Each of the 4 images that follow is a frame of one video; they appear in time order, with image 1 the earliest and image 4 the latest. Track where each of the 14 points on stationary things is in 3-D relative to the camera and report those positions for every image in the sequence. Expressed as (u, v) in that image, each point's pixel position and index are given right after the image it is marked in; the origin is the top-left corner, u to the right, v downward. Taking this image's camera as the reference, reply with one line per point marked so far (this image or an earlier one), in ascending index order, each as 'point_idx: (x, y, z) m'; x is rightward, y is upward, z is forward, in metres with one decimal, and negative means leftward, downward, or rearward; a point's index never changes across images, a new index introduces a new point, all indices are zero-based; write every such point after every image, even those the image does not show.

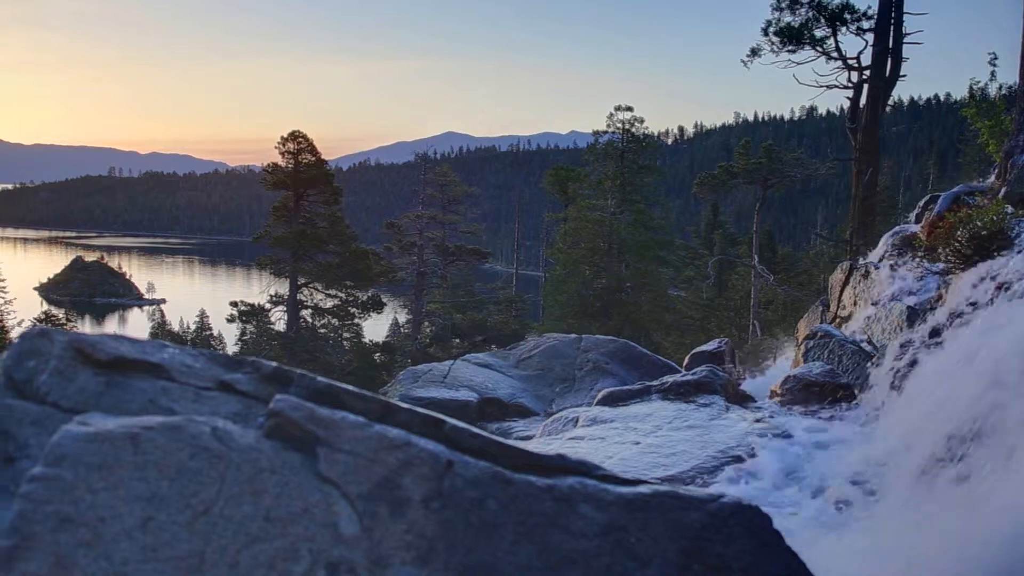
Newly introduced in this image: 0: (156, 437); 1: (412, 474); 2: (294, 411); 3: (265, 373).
0: (-1.1, -0.5, +2.3) m
1: (-0.3, -0.7, +2.7) m
2: (-0.8, -0.4, +2.6) m
3: (-1.0, -0.3, +3.0) m
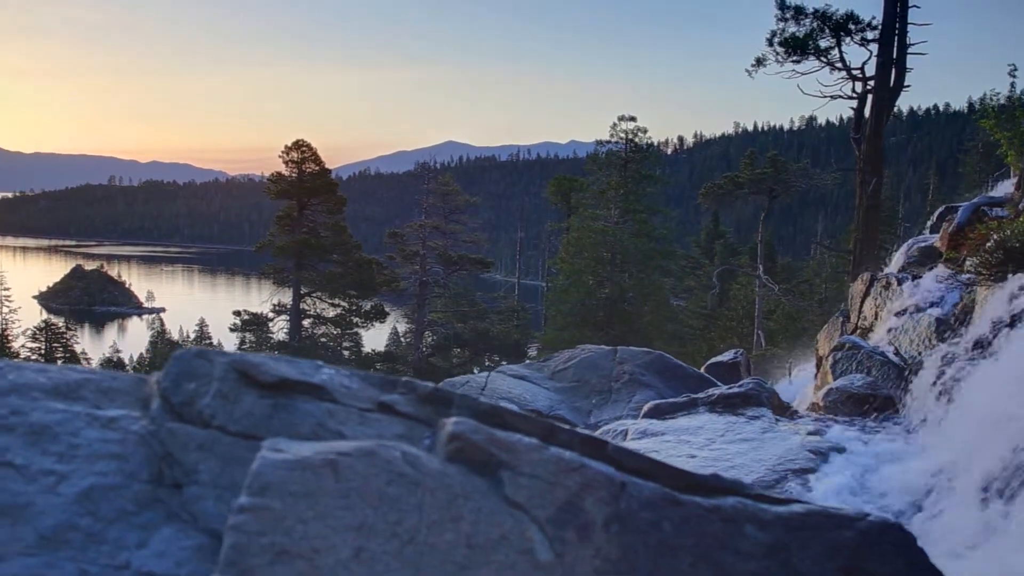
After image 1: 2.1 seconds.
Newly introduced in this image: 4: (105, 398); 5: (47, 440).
0: (-0.5, -0.5, +2.3) m
1: (+0.3, -0.7, +2.7) m
2: (-0.1, -0.5, +2.6) m
3: (-0.3, -0.4, +2.9) m
4: (-1.5, -0.4, +2.8) m
5: (-1.6, -0.5, +2.5) m
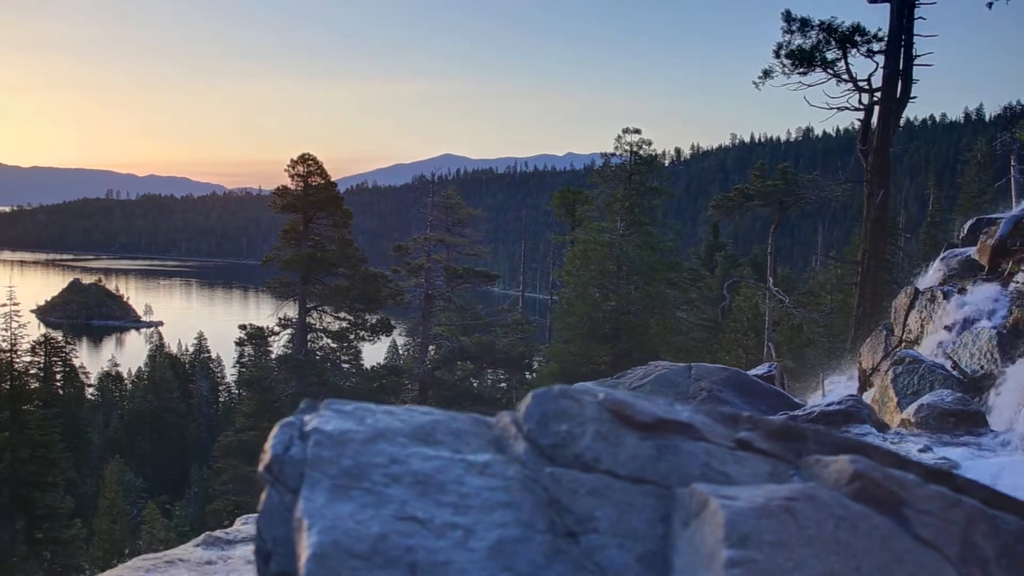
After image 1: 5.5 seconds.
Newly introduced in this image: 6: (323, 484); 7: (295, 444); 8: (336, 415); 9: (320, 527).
0: (+0.9, -0.6, +2.2) m
1: (+1.6, -0.8, +2.6) m
2: (+1.2, -0.6, +2.5) m
3: (+1.0, -0.5, +2.9) m
4: (-0.2, -0.5, +2.7) m
5: (-0.2, -0.7, +2.5) m
6: (-0.6, -0.6, +2.4) m
7: (-0.7, -0.6, +2.6) m
8: (-0.6, -0.5, +2.8) m
9: (-0.6, -0.7, +2.3) m
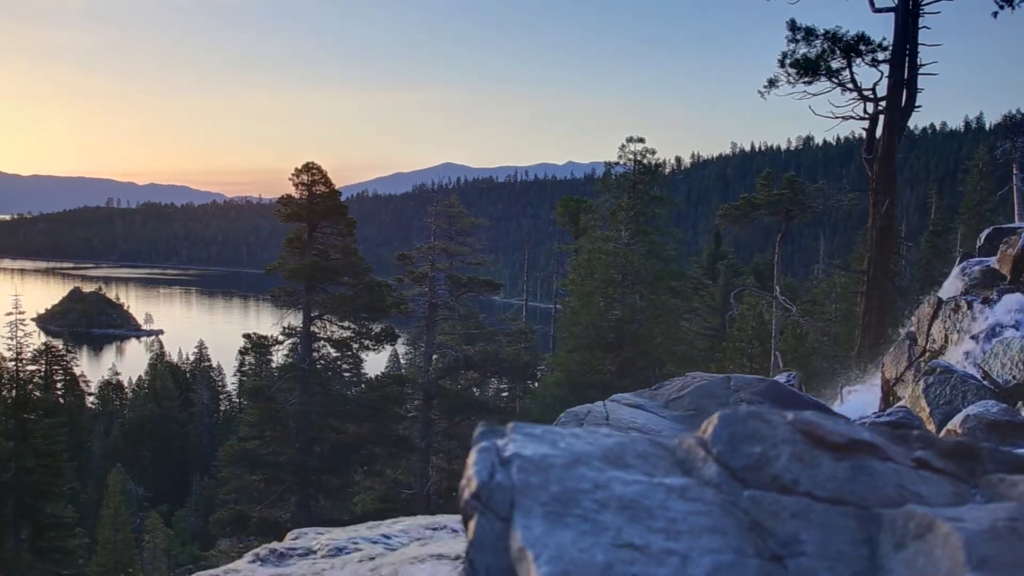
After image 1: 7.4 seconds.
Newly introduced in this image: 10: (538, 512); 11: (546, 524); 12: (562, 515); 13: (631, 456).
0: (+1.5, -0.7, +2.2) m
1: (+2.3, -0.9, +2.6) m
2: (+1.9, -0.7, +2.5) m
3: (+1.7, -0.6, +2.9) m
4: (+0.5, -0.6, +2.7) m
5: (+0.4, -0.7, +2.5) m
6: (+0.1, -0.7, +2.4) m
7: (-0.1, -0.6, +2.6) m
8: (+0.1, -0.6, +2.8) m
9: (+0.1, -0.8, +2.3) m
10: (+0.1, -0.7, +2.4) m
11: (+0.1, -0.7, +2.4) m
12: (+0.2, -0.7, +2.4) m
13: (+0.4, -0.6, +2.8) m
